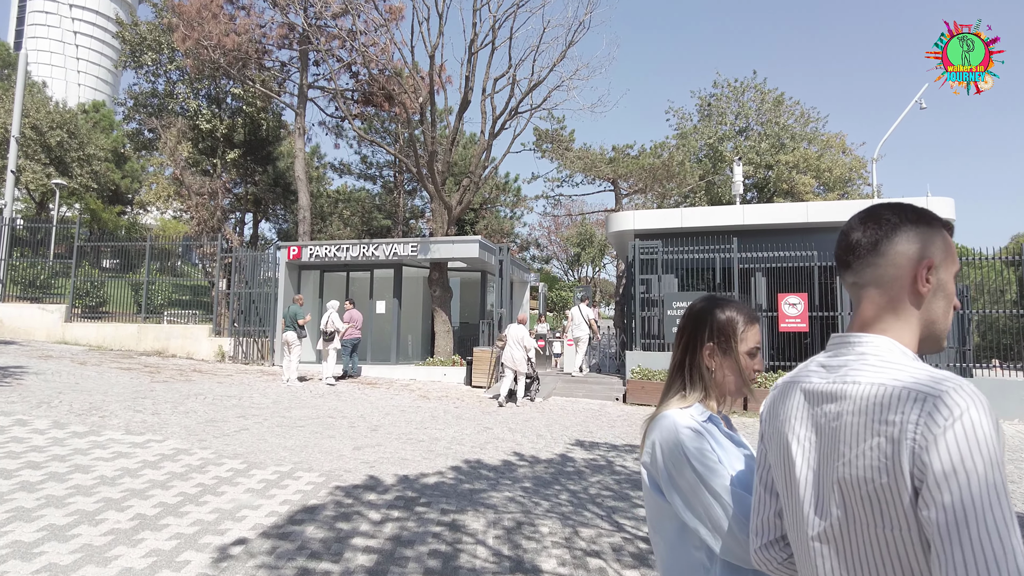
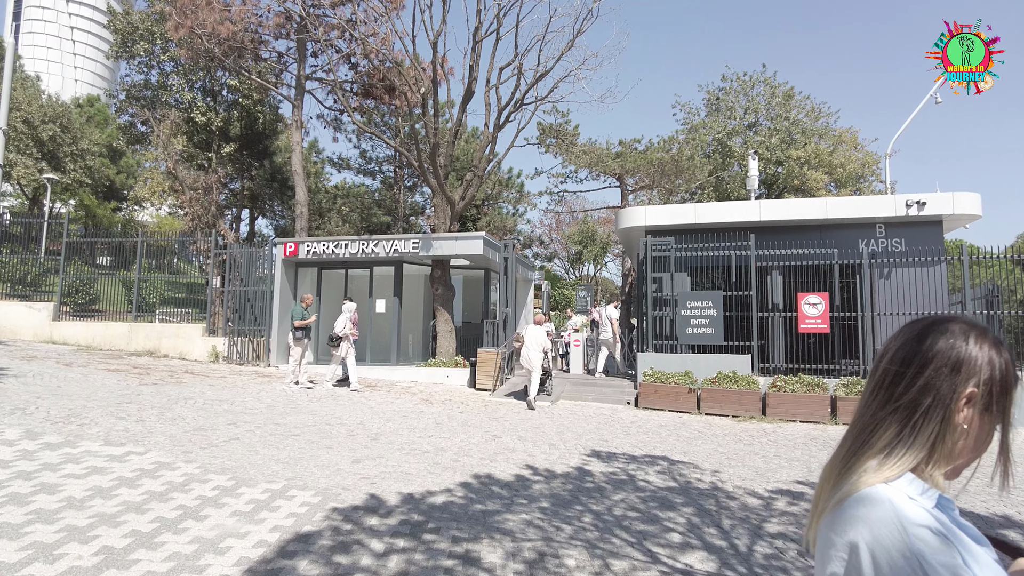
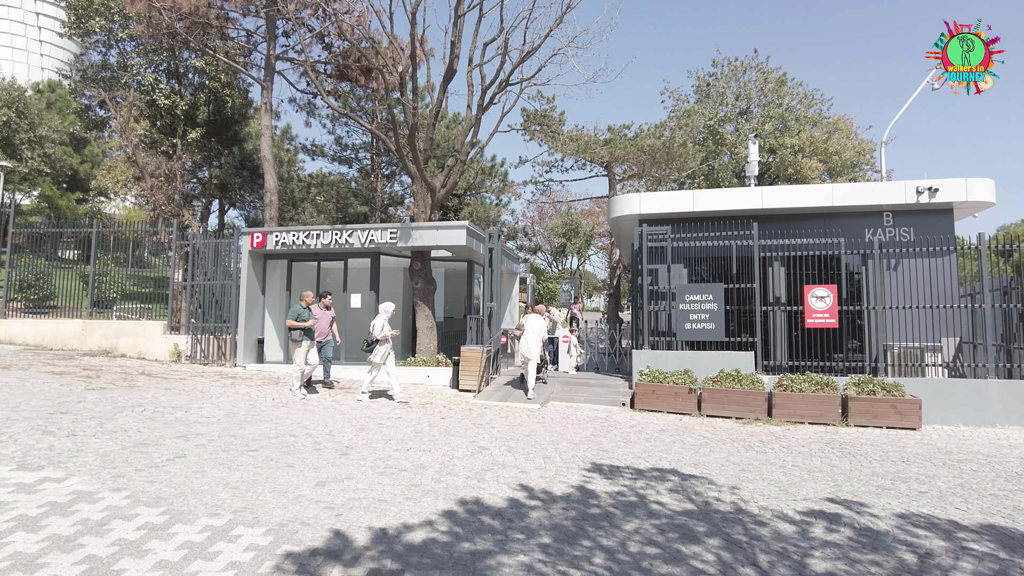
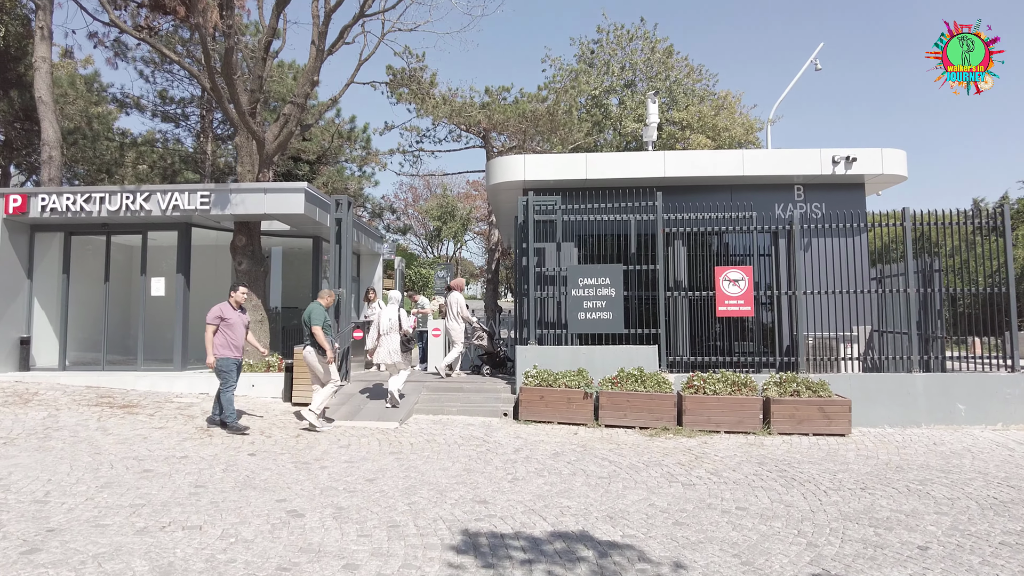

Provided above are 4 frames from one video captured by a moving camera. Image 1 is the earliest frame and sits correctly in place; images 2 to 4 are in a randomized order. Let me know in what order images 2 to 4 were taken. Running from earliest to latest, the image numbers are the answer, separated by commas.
2, 3, 4
